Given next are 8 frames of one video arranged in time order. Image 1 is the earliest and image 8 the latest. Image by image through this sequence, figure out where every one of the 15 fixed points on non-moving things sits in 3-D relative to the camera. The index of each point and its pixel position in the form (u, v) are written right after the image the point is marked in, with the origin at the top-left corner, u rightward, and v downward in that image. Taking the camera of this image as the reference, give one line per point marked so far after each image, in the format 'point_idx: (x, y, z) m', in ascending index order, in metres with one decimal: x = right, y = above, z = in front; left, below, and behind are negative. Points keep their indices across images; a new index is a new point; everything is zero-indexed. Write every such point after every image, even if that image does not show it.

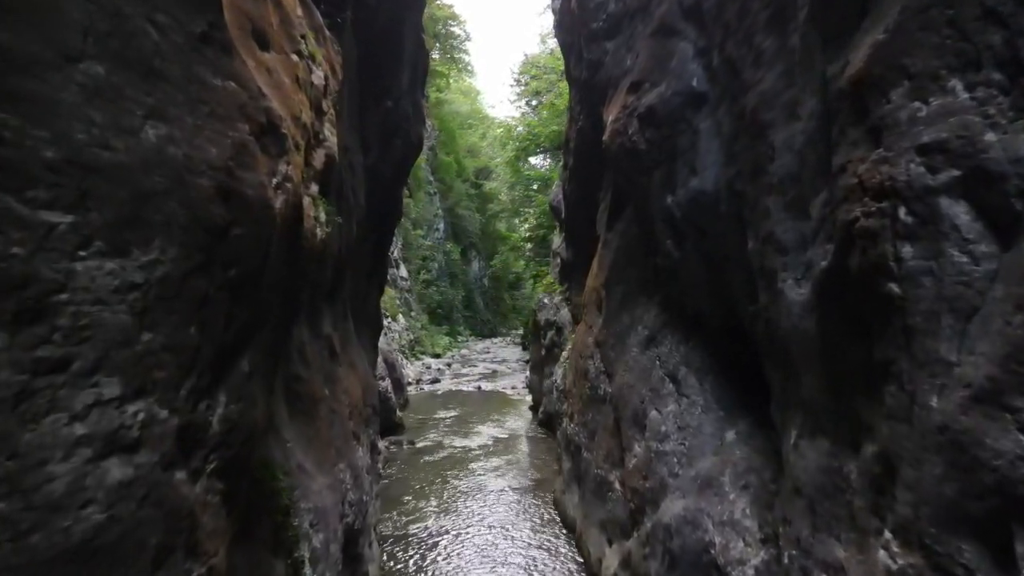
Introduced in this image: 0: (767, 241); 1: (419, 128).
0: (+1.5, +0.3, +4.4) m
1: (-1.4, +2.5, +11.2) m
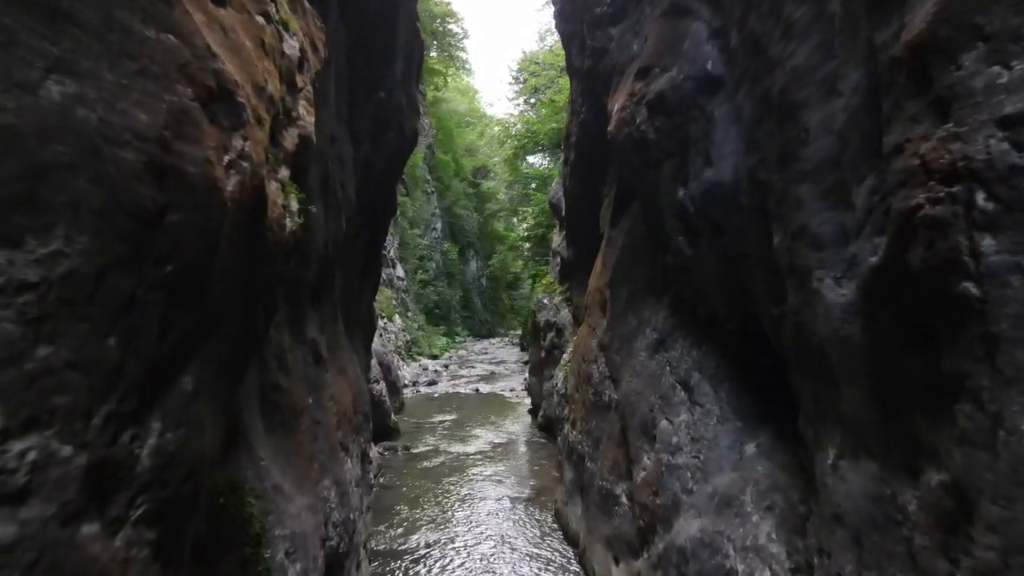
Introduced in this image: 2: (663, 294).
0: (+1.5, +0.3, +3.9) m
1: (-1.4, +2.5, +10.7) m
2: (+1.5, -0.1, +7.1) m
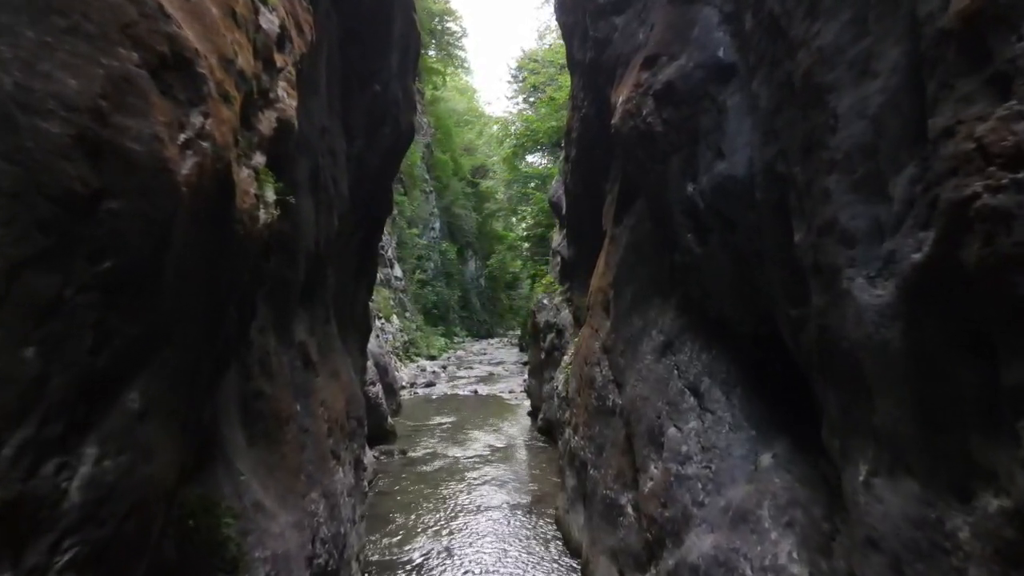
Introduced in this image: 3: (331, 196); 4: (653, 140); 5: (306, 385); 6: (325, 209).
0: (+1.5, +0.3, +3.6) m
1: (-1.4, +2.5, +10.4) m
2: (+1.5, -0.1, +6.8) m
3: (-1.7, +0.9, +6.8) m
4: (+1.2, +1.3, +6.5) m
5: (-1.6, -0.8, +5.8) m
6: (-1.7, +0.7, +6.5) m
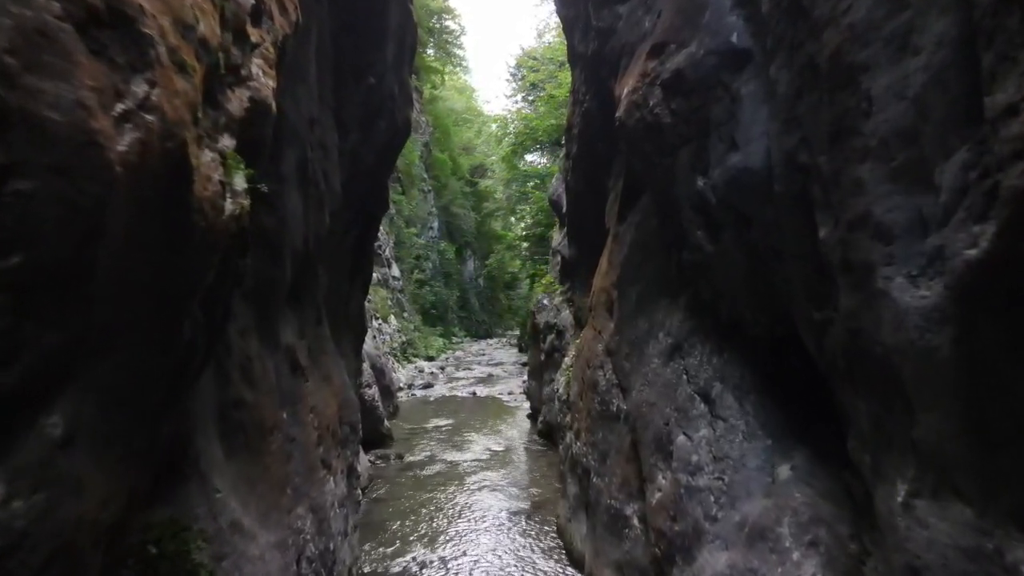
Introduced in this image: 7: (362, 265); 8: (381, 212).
0: (+1.5, +0.3, +3.2) m
1: (-1.4, +2.5, +10.1) m
2: (+1.5, -0.1, +6.5) m
3: (-1.7, +0.9, +6.5) m
4: (+1.2, +1.3, +6.1) m
5: (-1.6, -0.8, +5.4) m
6: (-1.7, +0.7, +6.2) m
7: (-2.1, +0.3, +10.4) m
8: (-1.9, +1.1, +10.5) m
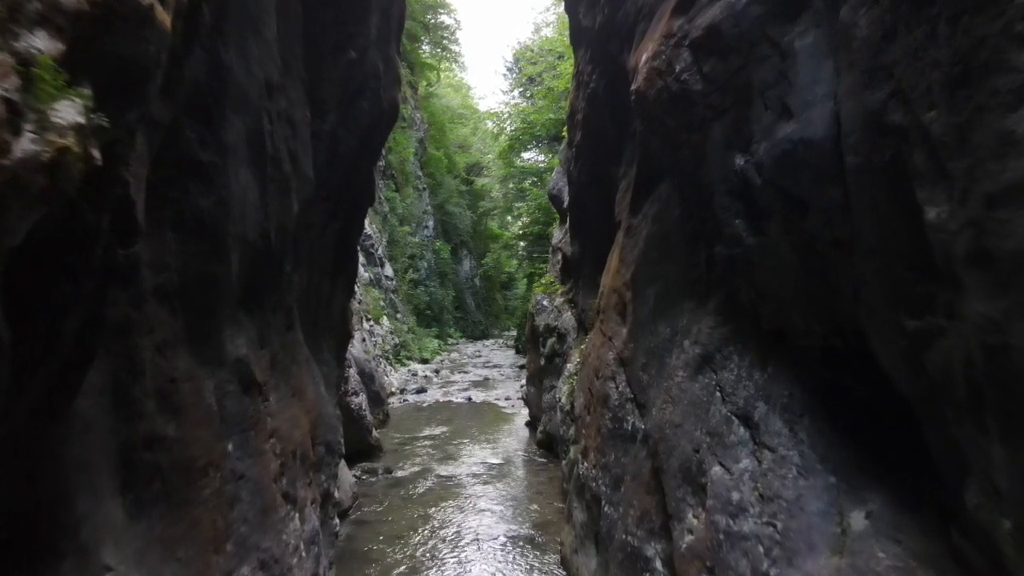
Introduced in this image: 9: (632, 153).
0: (+1.5, +0.3, +2.3) m
1: (-1.5, +2.5, +9.1) m
2: (+1.5, -0.1, +5.5) m
3: (-1.7, +0.9, +5.5) m
4: (+1.2, +1.3, +5.2) m
5: (-1.6, -0.8, +4.5) m
6: (-1.7, +0.7, +5.2) m
7: (-2.2, +0.3, +9.4) m
8: (-1.9, +1.1, +9.5) m
9: (+1.2, +1.4, +7.6) m
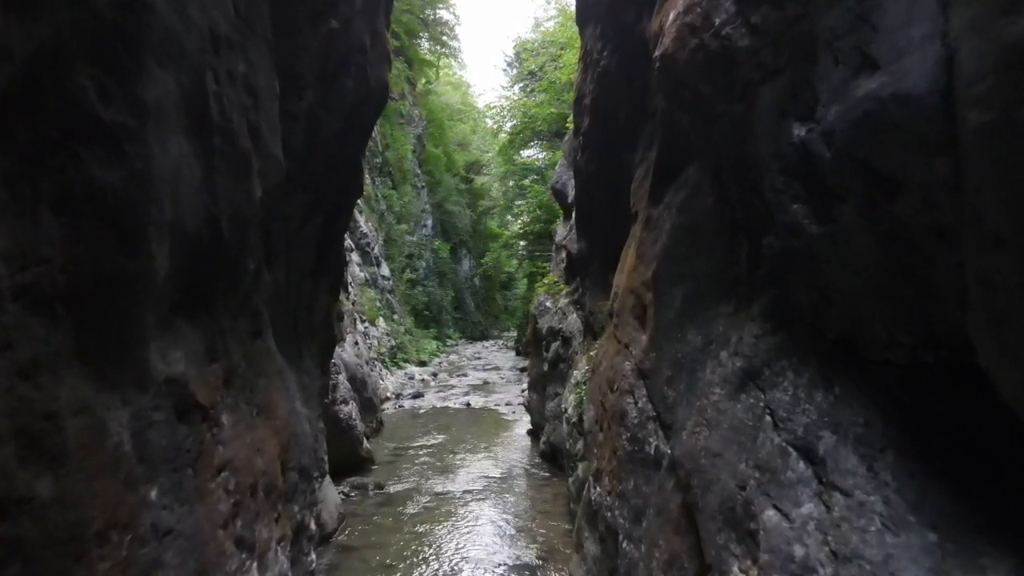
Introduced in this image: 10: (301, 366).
0: (+1.6, +0.3, +1.4) m
1: (-1.4, +2.5, +8.2) m
2: (+1.5, -0.1, +4.6) m
3: (-1.7, +0.9, +4.6) m
4: (+1.3, +1.3, +4.3) m
5: (-1.6, -0.8, +3.5) m
6: (-1.7, +0.7, +4.3) m
7: (-2.1, +0.3, +8.5) m
8: (-1.9, +1.1, +8.6) m
9: (+1.3, +1.4, +6.7) m
10: (-2.2, -0.8, +7.7) m
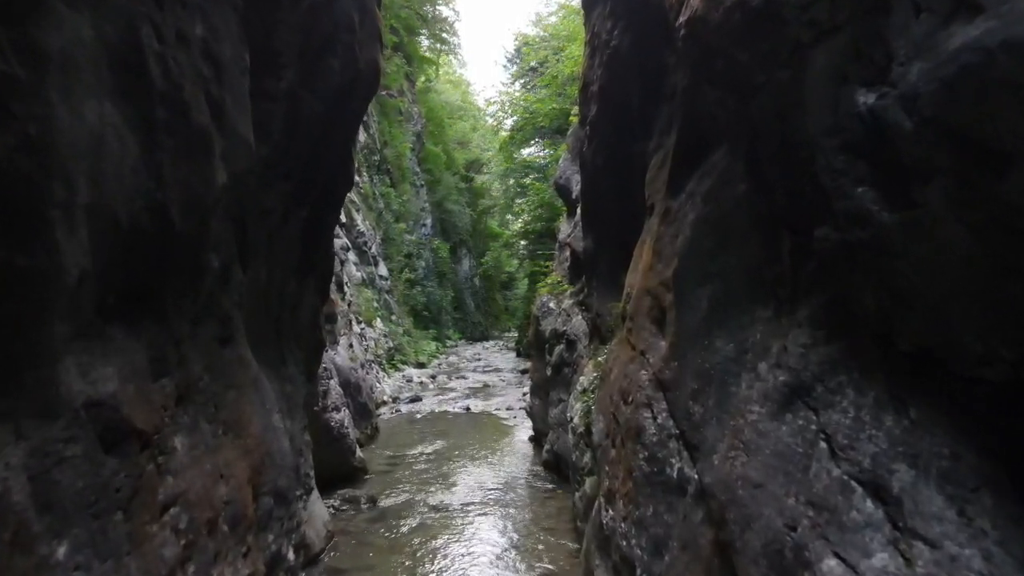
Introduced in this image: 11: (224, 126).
0: (+1.6, +0.3, +0.7) m
1: (-1.4, +2.5, +7.5) m
2: (+1.5, -0.1, +3.9) m
3: (-1.6, +0.9, +3.9) m
4: (+1.3, +1.3, +3.6) m
5: (-1.6, -0.8, +2.9) m
6: (-1.6, +0.7, +3.6) m
7: (-2.1, +0.3, +7.8) m
8: (-1.9, +1.1, +7.9) m
9: (+1.3, +1.4, +6.0) m
10: (-2.2, -0.8, +7.0) m
11: (-1.7, +1.0, +4.3) m
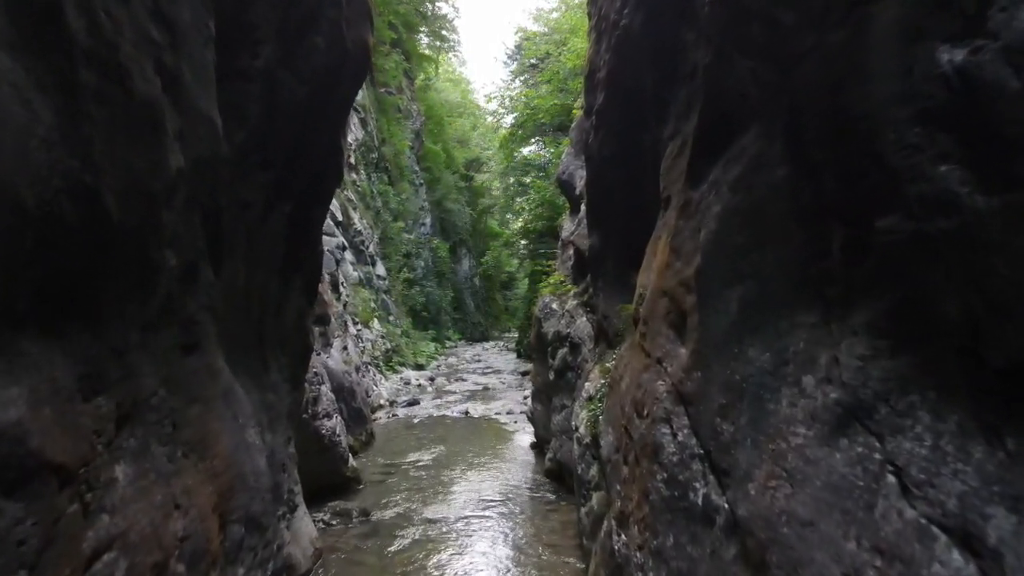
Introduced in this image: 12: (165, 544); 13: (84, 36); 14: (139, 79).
0: (+1.6, +0.3, +0.1) m
1: (-1.4, +2.5, +6.9) m
2: (+1.5, -0.1, +3.3) m
3: (-1.6, +0.9, +3.4) m
4: (+1.3, +1.3, +3.0) m
5: (-1.6, -0.8, +2.3) m
6: (-1.6, +0.7, +3.1) m
7: (-2.1, +0.3, +7.2) m
8: (-1.8, +1.1, +7.3) m
9: (+1.3, +1.4, +5.4) m
10: (-2.2, -0.8, +6.4) m
11: (-1.7, +0.9, +3.7) m
12: (-1.6, -1.2, +3.5) m
13: (-1.6, +1.0, +2.9) m
14: (-1.6, +0.9, +3.2) m
